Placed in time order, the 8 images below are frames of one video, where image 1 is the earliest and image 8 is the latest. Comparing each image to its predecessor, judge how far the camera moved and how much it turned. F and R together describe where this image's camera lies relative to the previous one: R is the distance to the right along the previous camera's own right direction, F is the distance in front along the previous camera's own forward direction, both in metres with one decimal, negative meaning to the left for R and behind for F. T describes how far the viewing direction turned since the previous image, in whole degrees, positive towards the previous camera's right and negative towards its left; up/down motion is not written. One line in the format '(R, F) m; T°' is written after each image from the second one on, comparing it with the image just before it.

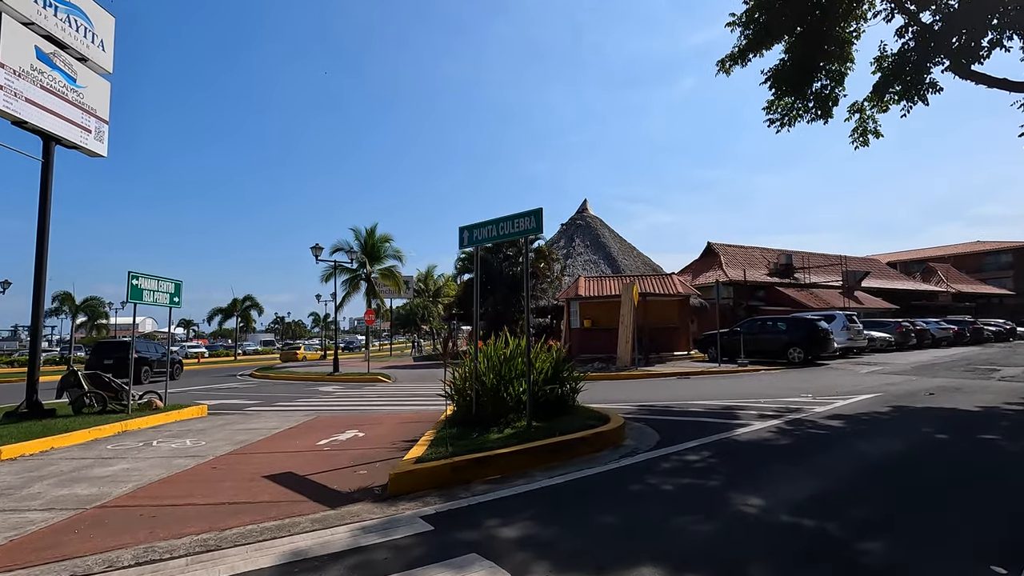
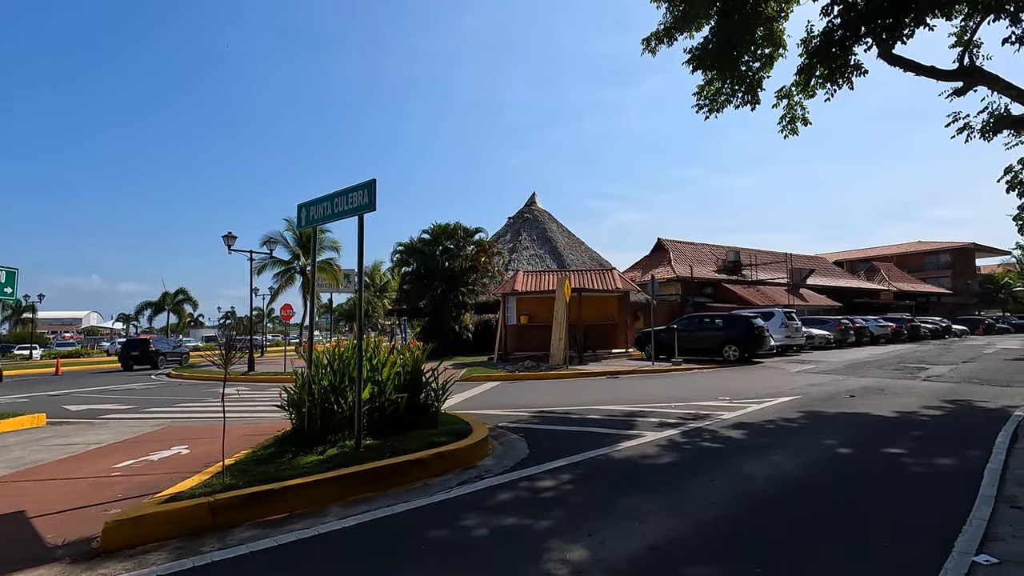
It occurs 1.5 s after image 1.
(+1.6, +1.3) m; +4°
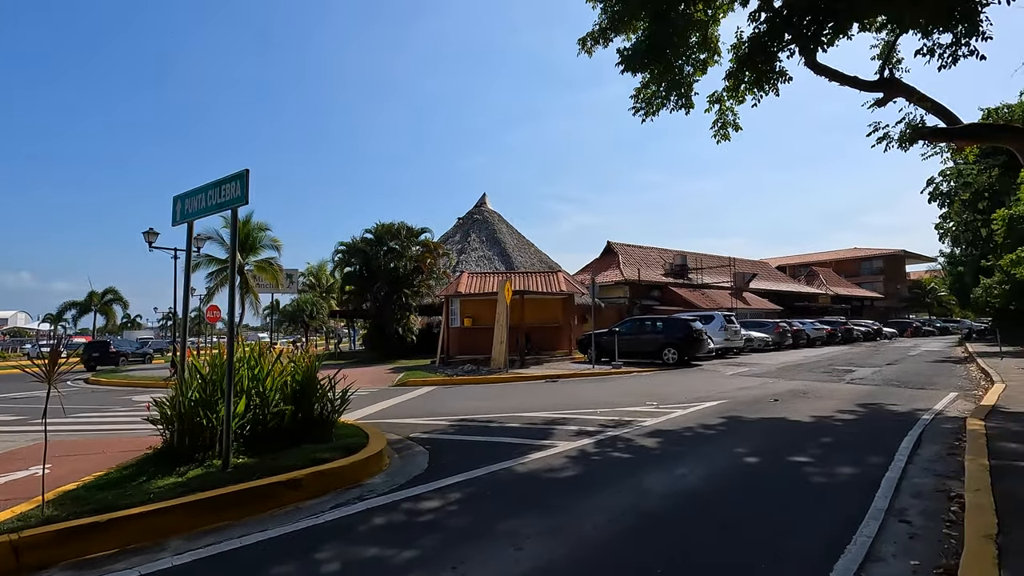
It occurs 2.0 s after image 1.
(+0.7, +0.4) m; +4°
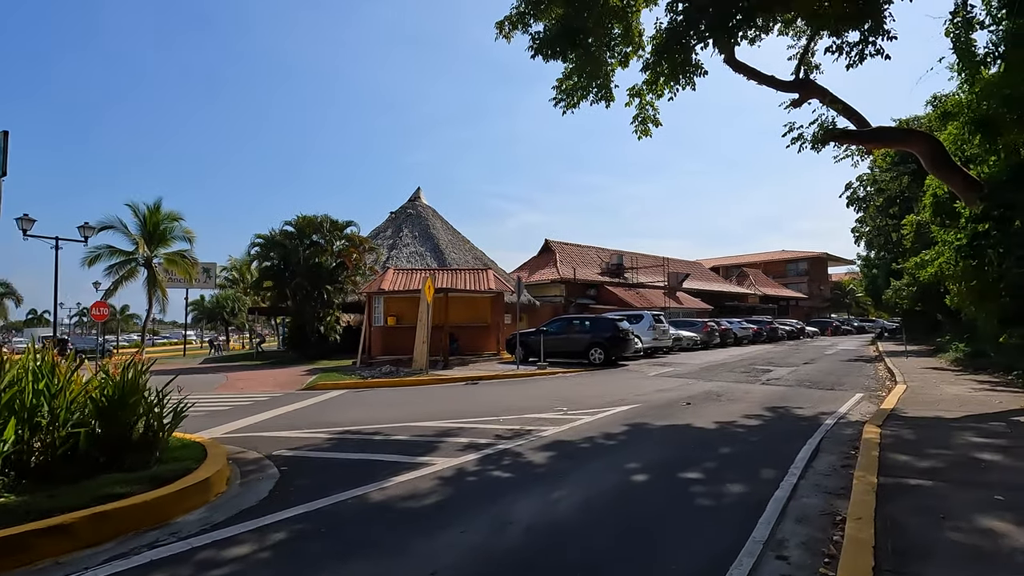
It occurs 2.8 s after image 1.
(+0.9, +0.8) m; +6°
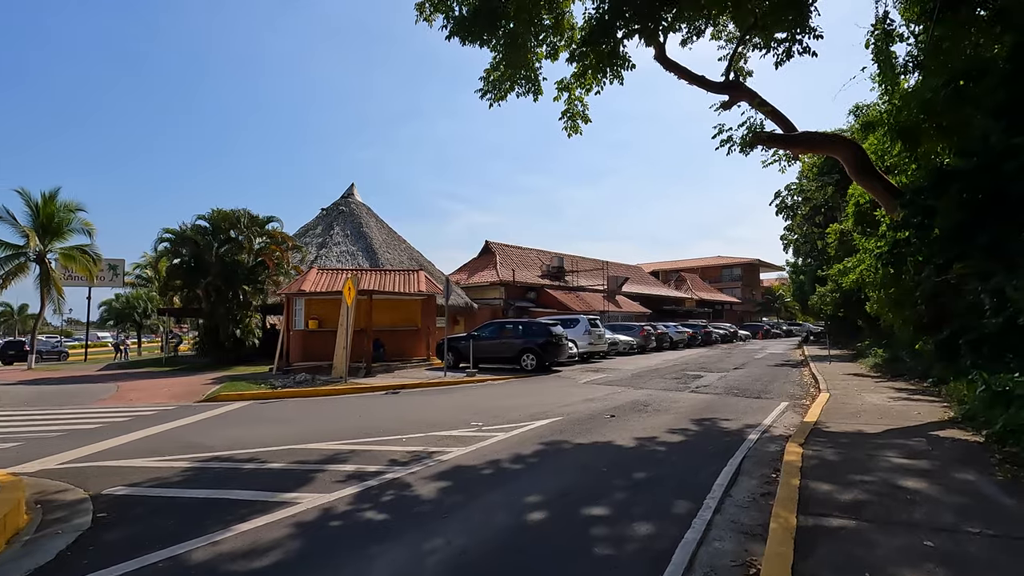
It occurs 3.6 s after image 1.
(+0.7, +0.9) m; +6°
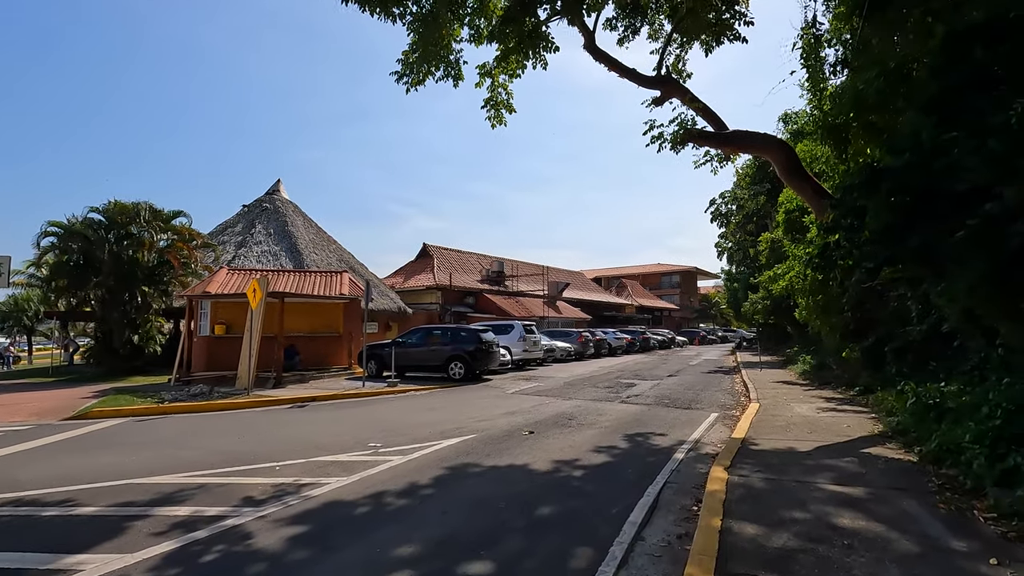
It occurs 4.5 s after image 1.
(+0.7, +1.1) m; +6°
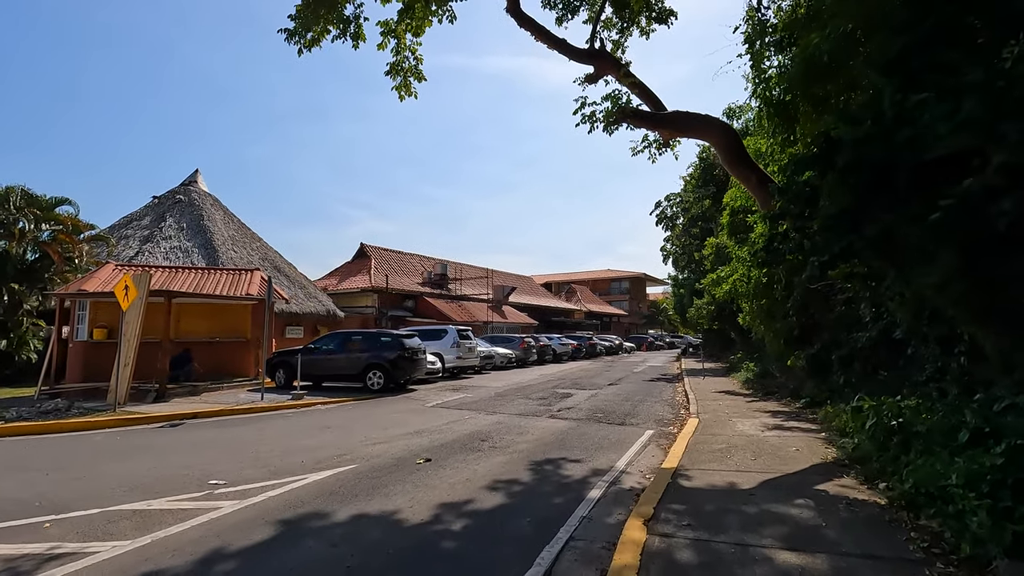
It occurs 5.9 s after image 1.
(+0.9, +1.7) m; +5°
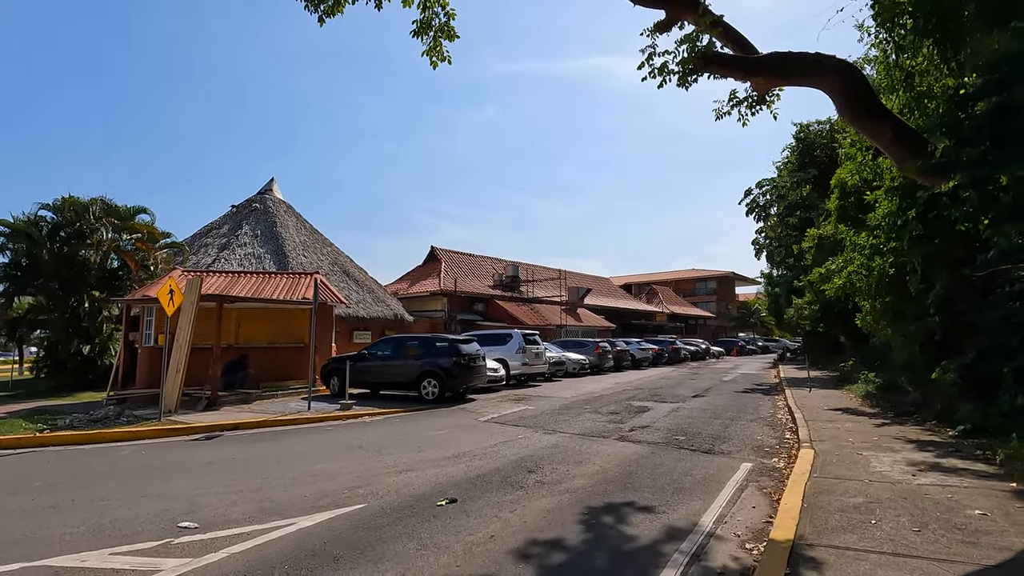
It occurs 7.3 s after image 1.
(+0.4, +1.9) m; -9°
